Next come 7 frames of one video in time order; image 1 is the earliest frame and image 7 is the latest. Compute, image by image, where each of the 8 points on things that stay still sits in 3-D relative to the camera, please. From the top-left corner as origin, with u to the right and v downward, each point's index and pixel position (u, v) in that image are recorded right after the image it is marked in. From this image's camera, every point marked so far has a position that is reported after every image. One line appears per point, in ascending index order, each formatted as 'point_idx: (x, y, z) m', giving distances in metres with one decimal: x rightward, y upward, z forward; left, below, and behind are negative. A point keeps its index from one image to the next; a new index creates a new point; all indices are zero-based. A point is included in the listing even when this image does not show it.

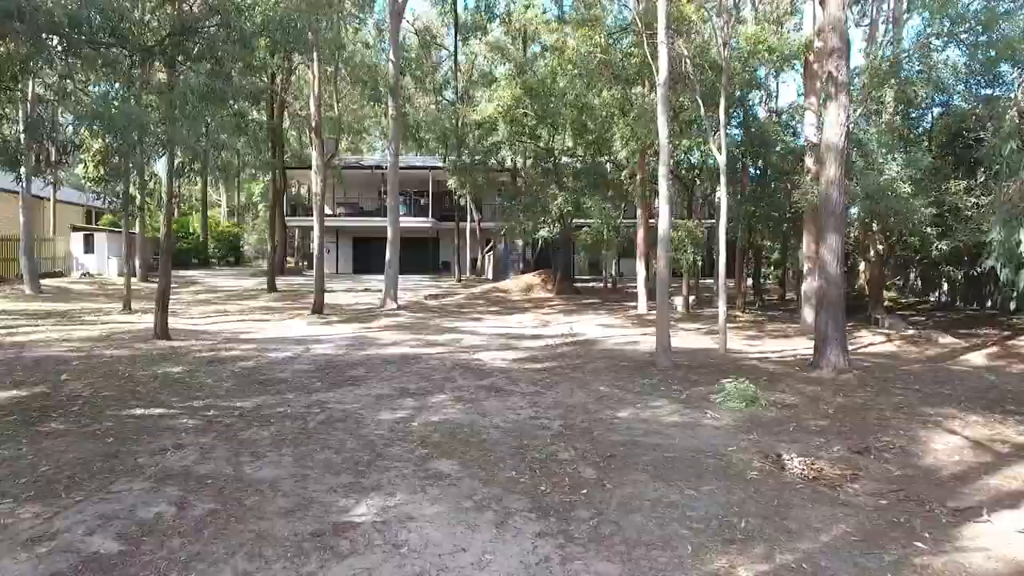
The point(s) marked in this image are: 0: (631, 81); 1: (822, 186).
0: (+2.7, +4.6, +14.8) m
1: (+4.3, +1.4, +9.3) m
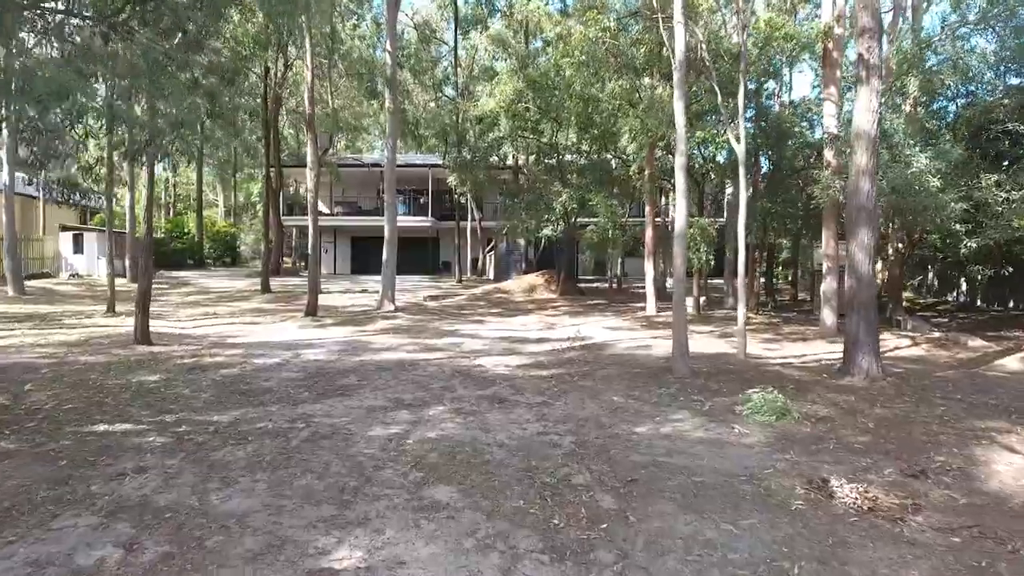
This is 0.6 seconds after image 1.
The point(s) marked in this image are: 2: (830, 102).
0: (+2.7, +4.5, +14.1) m
1: (+4.4, +1.4, +8.6) m
2: (+6.1, +3.5, +12.8) m
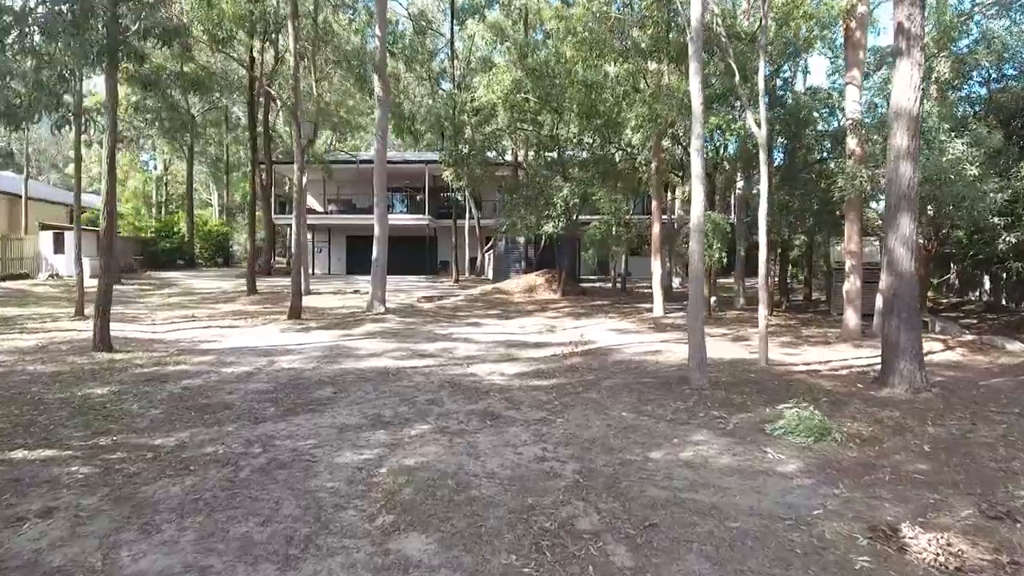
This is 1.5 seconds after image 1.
0: (+2.7, +4.5, +13.1) m
1: (+4.3, +1.4, +7.7) m
2: (+6.0, +3.6, +11.8) m
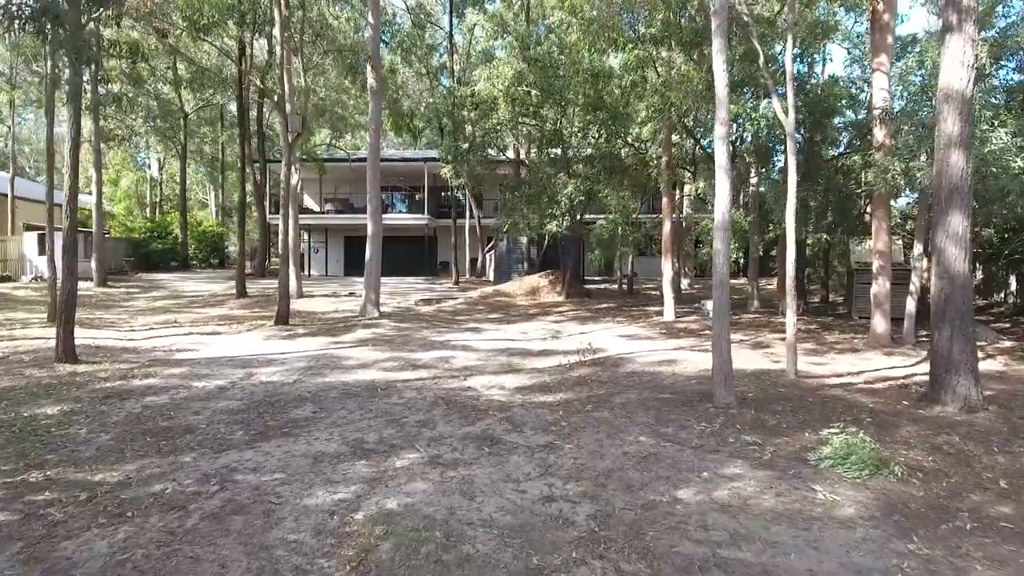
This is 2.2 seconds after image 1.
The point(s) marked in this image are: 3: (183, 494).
0: (+2.7, +4.5, +12.2) m
1: (+4.3, +1.4, +6.8) m
2: (+6.0, +3.5, +11.0) m
3: (-2.2, -1.4, +4.6) m
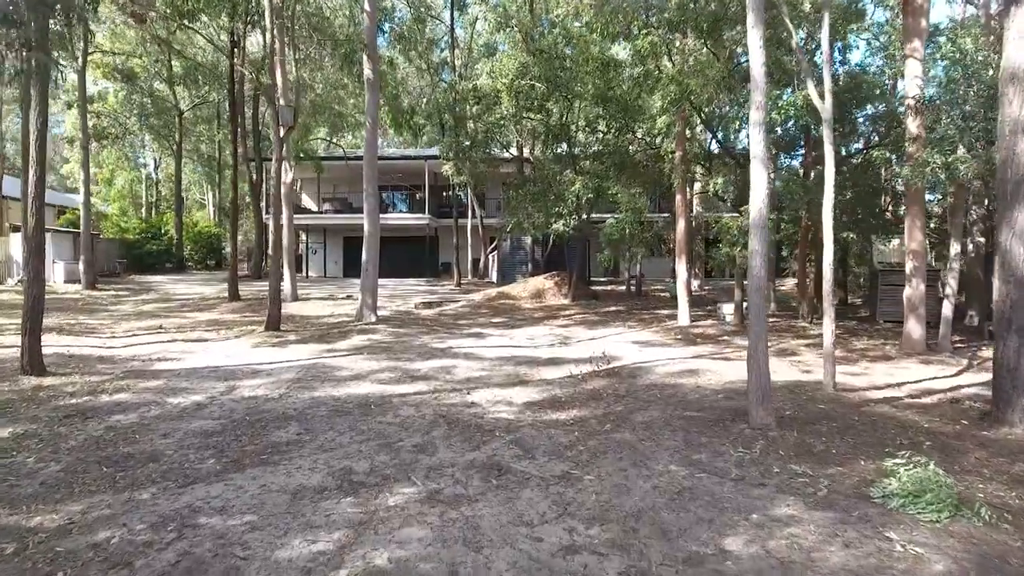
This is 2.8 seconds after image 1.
0: (+2.8, +4.4, +11.5) m
1: (+4.4, +1.4, +6.0) m
2: (+6.1, +3.5, +10.2) m
3: (-2.2, -1.5, +3.8) m
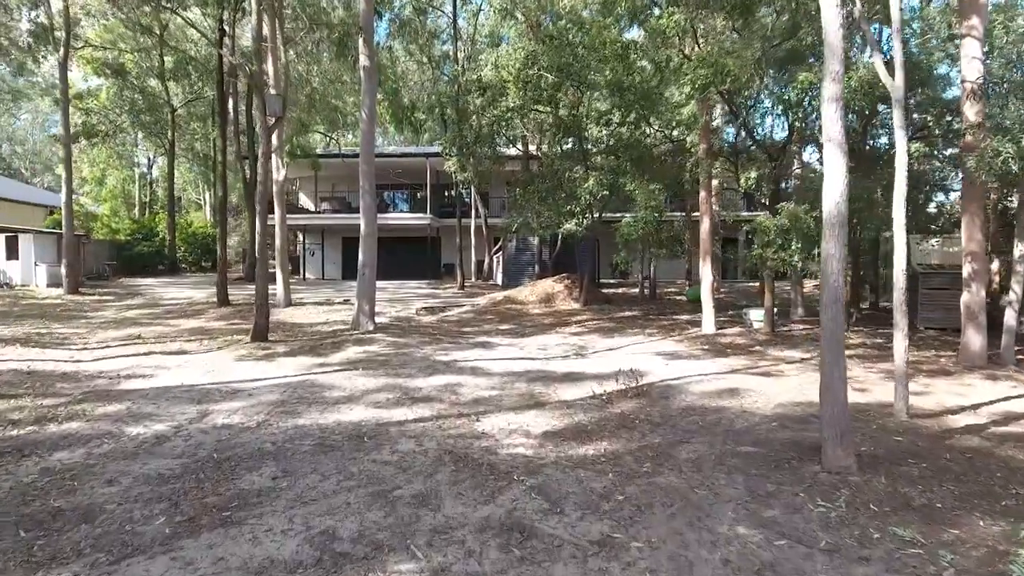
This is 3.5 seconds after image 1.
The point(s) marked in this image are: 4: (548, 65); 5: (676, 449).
0: (+2.9, +4.4, +10.4) m
1: (+4.5, +1.3, +5.0) m
2: (+6.3, +3.4, +9.1) m
3: (-2.0, -1.6, +2.8) m
4: (+0.8, +4.8, +14.3) m
5: (+1.4, -1.3, +5.6) m
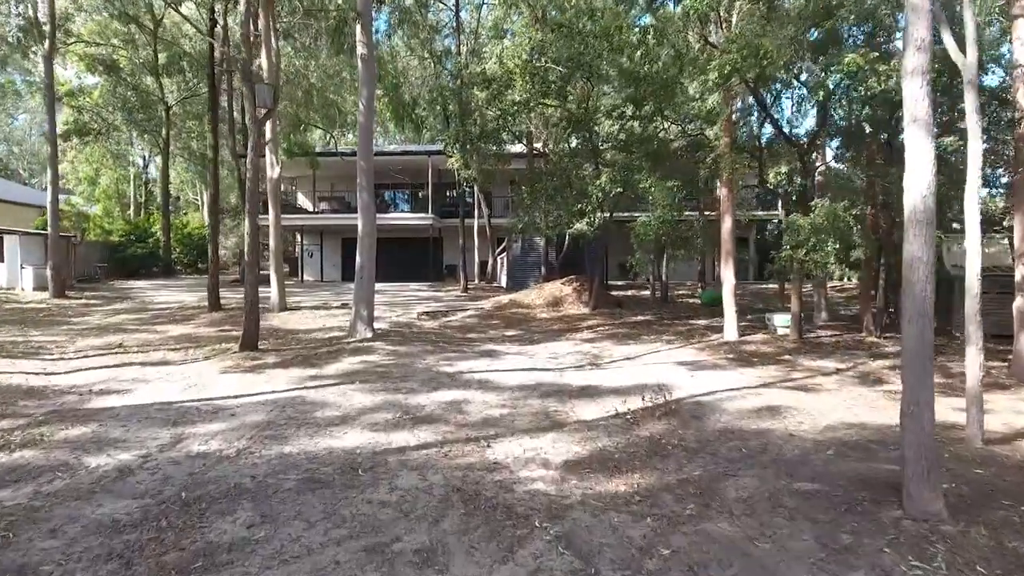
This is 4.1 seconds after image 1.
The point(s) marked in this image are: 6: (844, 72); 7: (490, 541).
0: (+3.0, +4.3, +9.6) m
1: (+4.7, +1.2, +4.2) m
2: (+6.4, +3.3, +8.3) m
3: (-1.9, -1.6, +2.0) m
4: (+0.9, +4.7, +13.5) m
5: (+1.5, -1.4, +4.8) m
6: (+4.2, +2.7, +8.5) m
7: (-0.1, -1.5, +4.0) m
